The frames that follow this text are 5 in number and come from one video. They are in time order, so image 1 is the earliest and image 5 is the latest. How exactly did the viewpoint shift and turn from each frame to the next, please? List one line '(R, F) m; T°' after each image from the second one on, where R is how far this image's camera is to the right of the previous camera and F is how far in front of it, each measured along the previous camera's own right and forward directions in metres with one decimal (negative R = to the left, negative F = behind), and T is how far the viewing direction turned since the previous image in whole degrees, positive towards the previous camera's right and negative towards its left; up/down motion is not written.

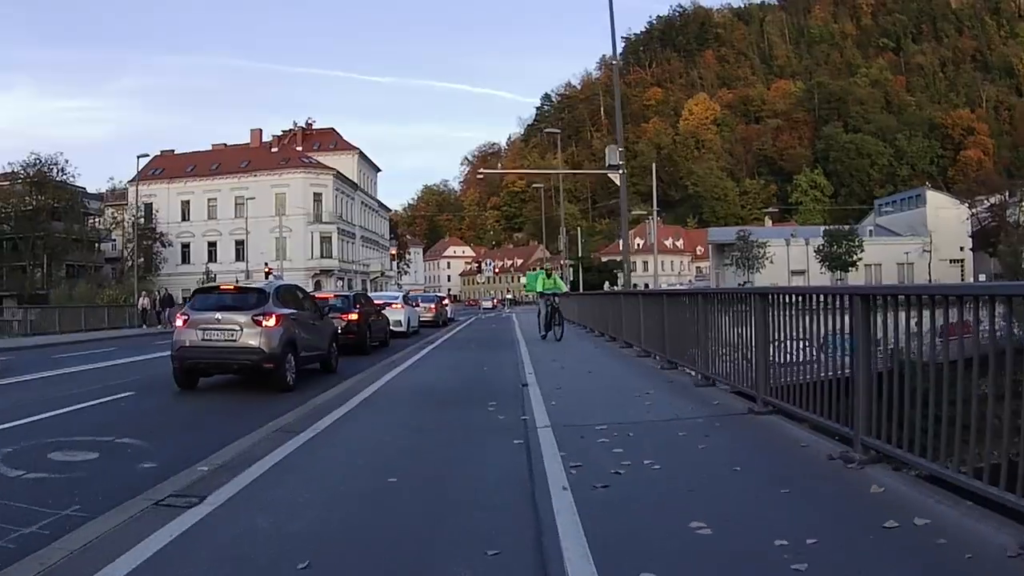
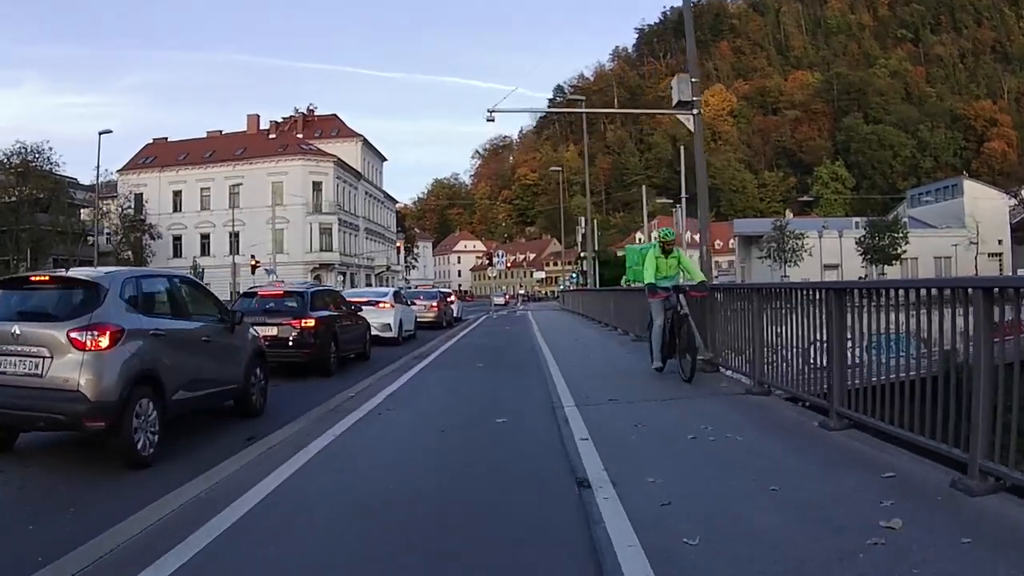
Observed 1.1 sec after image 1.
(-0.1, +2.5) m; -1°
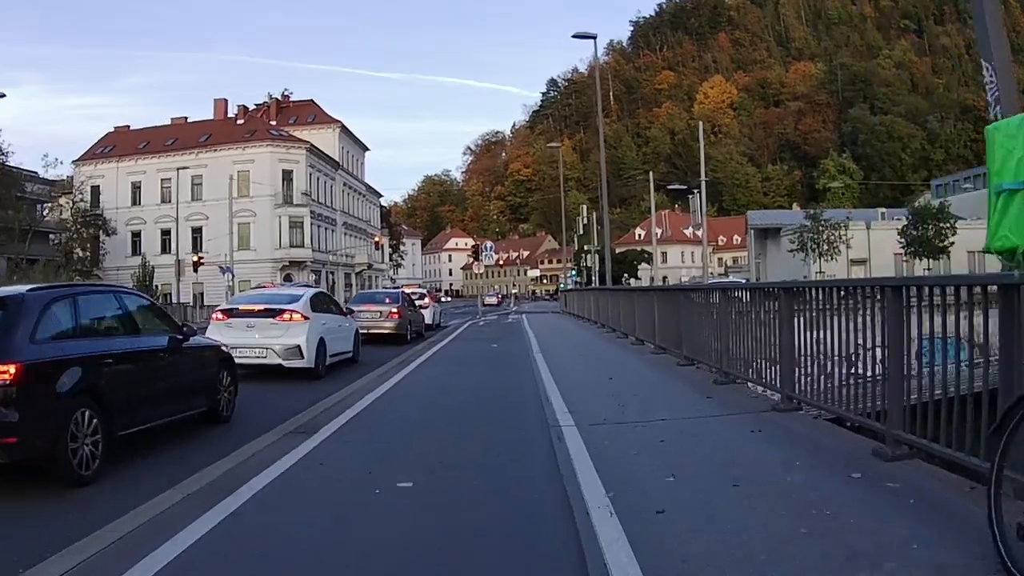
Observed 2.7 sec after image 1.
(+0.1, +3.5) m; 0°
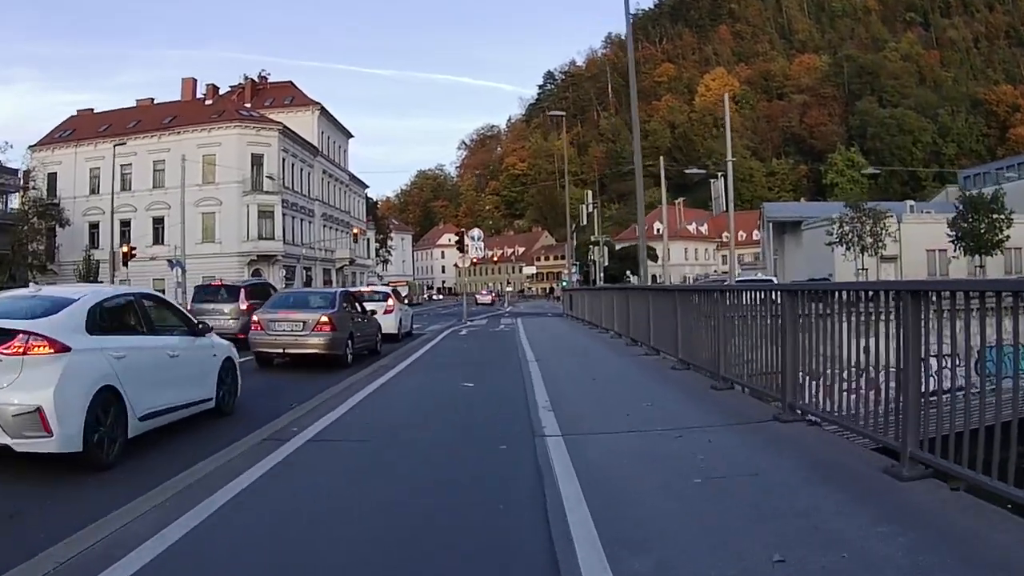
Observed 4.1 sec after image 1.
(0.0, +3.0) m; 0°
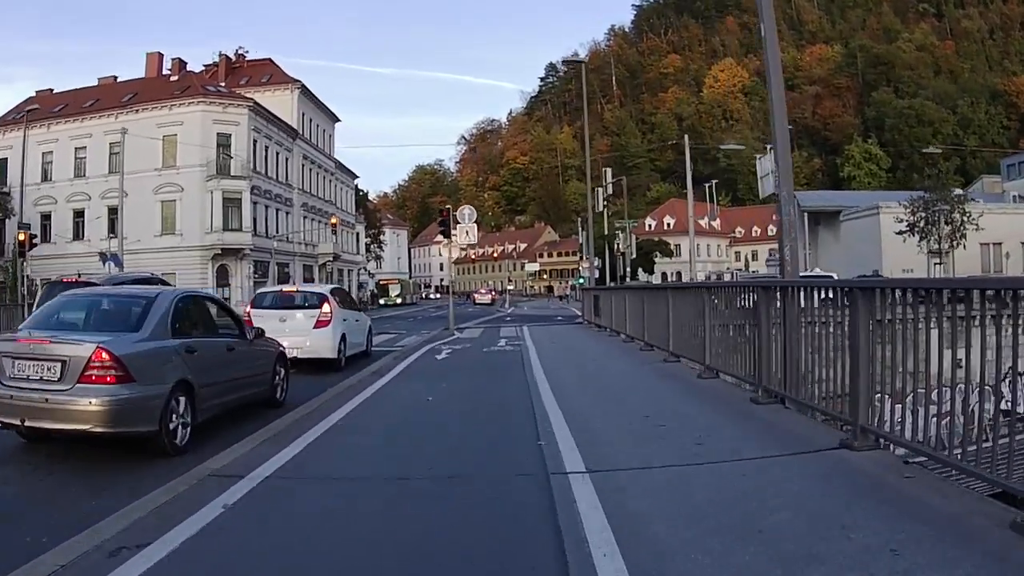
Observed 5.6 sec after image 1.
(0.0, +3.3) m; 0°
